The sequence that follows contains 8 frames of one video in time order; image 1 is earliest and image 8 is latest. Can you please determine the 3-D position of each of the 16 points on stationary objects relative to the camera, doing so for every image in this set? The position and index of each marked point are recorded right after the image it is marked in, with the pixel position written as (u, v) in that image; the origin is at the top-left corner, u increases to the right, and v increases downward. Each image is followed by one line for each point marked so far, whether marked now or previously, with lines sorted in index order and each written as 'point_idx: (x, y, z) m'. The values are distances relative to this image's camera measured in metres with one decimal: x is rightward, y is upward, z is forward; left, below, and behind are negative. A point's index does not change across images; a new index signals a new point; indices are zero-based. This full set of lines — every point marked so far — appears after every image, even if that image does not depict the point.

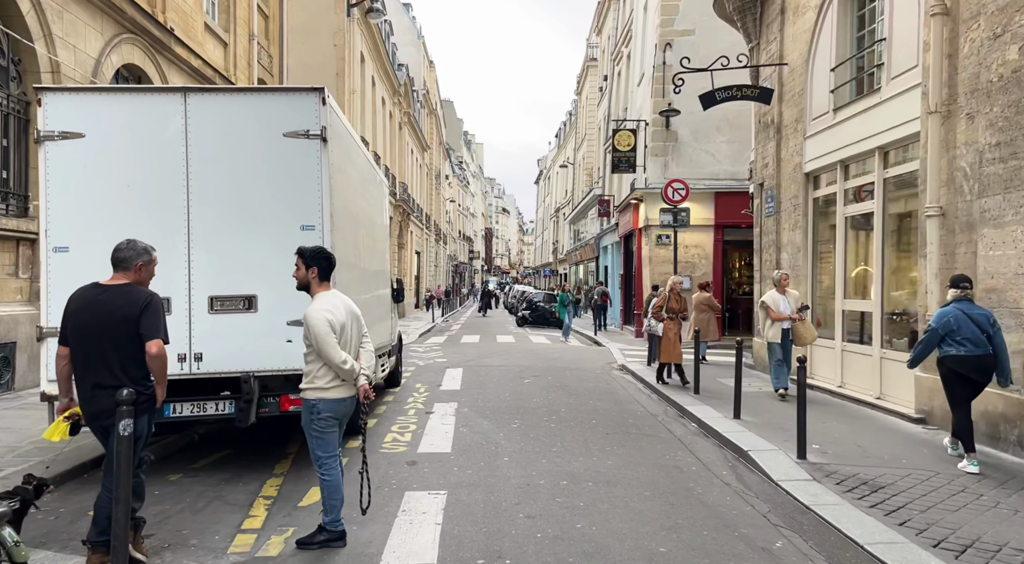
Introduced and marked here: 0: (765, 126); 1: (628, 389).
0: (+4.4, +2.7, +11.6) m
1: (+1.9, -1.7, +10.7) m
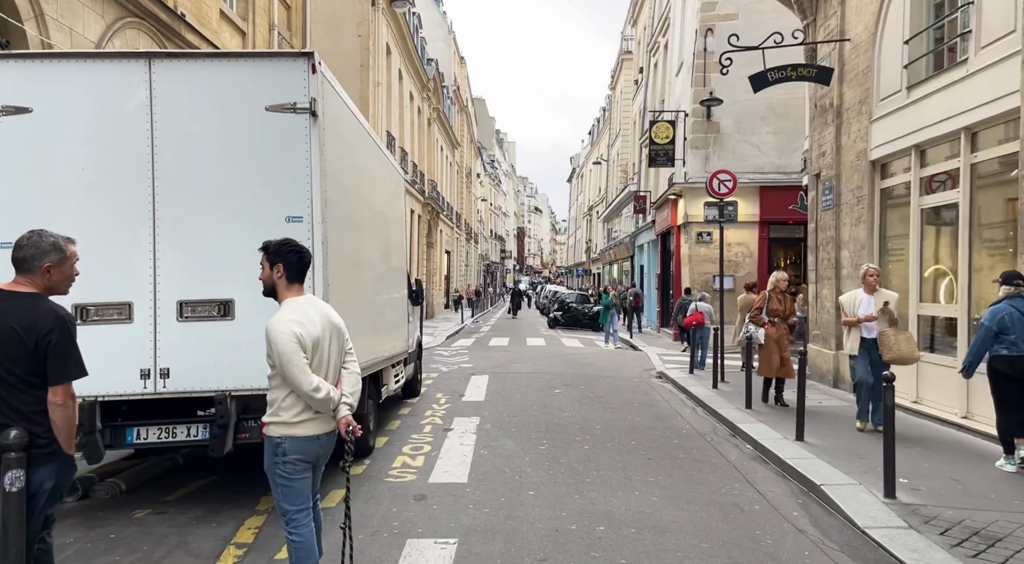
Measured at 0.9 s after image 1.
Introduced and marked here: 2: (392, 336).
0: (+4.9, +2.7, +10.5) m
1: (+2.3, -1.7, +9.7) m
2: (-1.3, -0.6, +7.4) m
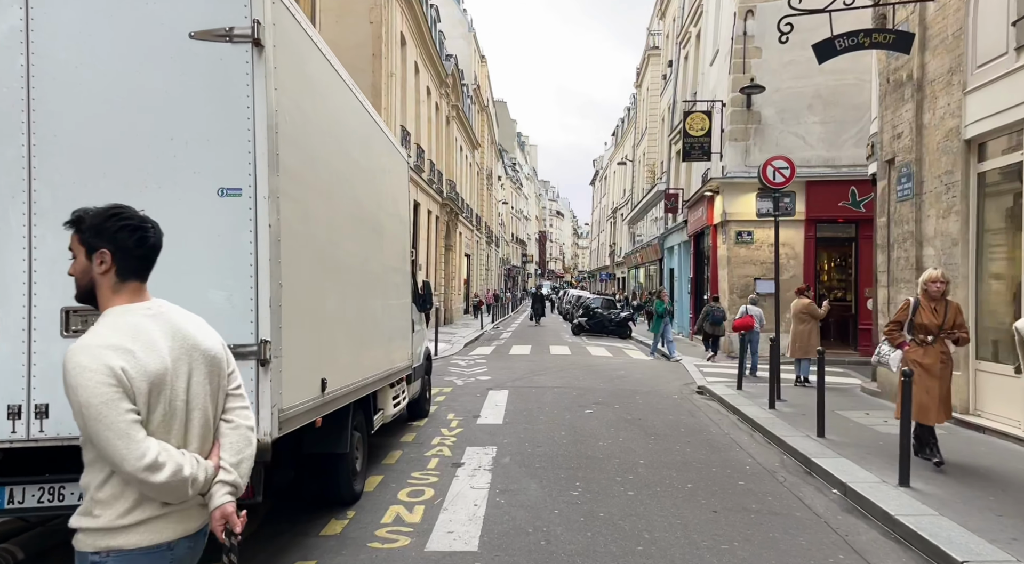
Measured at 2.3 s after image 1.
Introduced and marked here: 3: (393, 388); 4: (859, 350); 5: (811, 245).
0: (+5.2, +2.7, +9.0) m
1: (+2.6, -1.8, +8.2) m
2: (-1.1, -0.7, +6.1) m
3: (-1.1, -1.0, +6.3) m
4: (+8.1, -1.6, +15.7) m
5: (+7.2, +0.9, +16.0) m
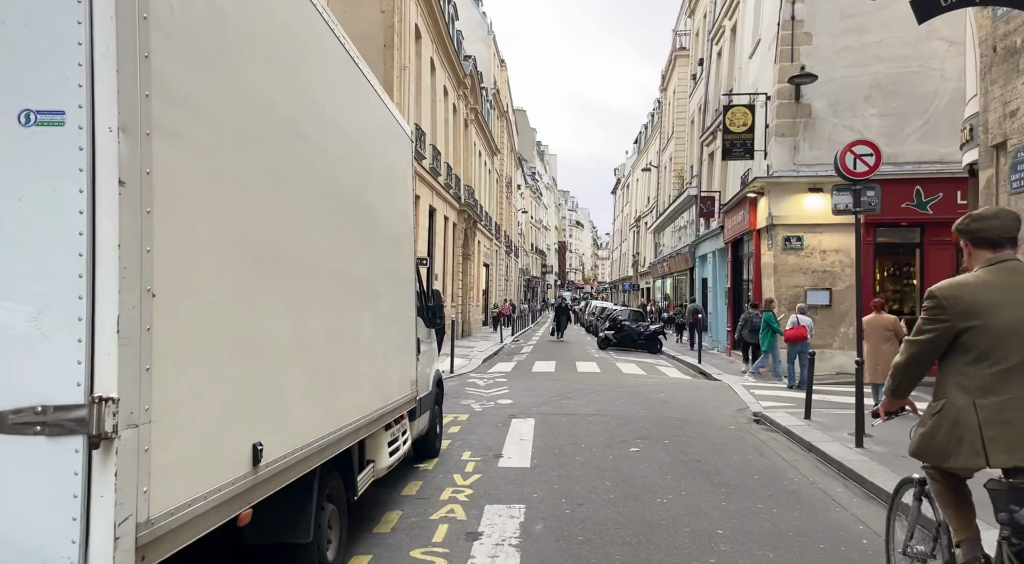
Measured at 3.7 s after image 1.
0: (+5.5, +2.6, +7.4) m
1: (+2.9, -1.9, +6.6) m
2: (-0.9, -0.7, +4.6) m
3: (-0.9, -1.1, +4.9) m
4: (+8.6, -1.8, +13.9) m
5: (+7.7, +0.7, +14.4) m
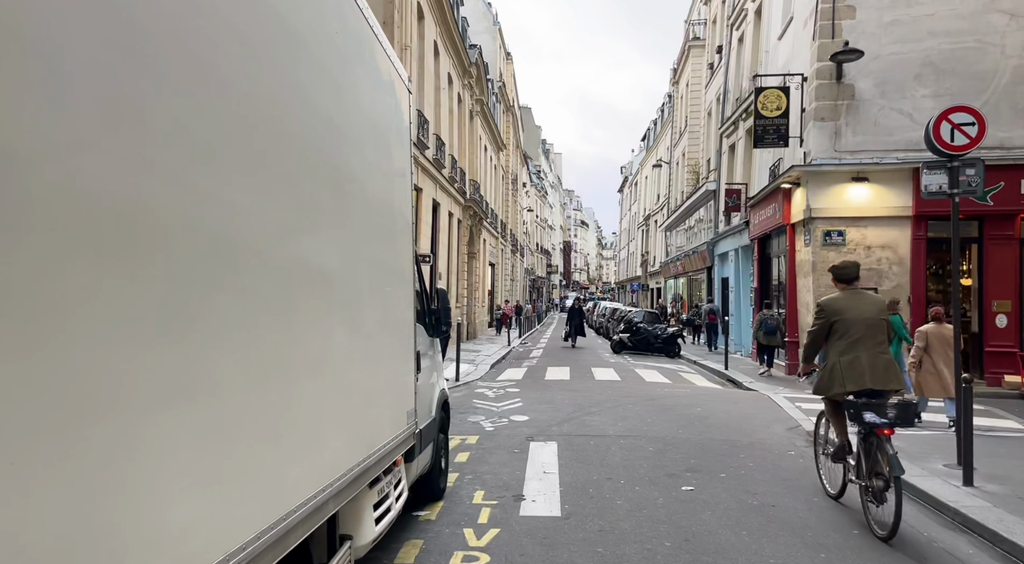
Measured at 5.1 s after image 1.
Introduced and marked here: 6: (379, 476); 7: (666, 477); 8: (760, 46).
0: (+5.7, +2.6, +6.0) m
1: (+3.1, -1.8, +5.3) m
2: (-0.7, -0.7, +3.3) m
3: (-0.7, -1.1, +3.5) m
4: (+8.9, -1.8, +12.5) m
5: (+7.9, +0.7, +12.9) m
6: (-0.7, -1.0, +3.5) m
7: (+1.4, -1.8, +6.1) m
8: (+7.3, +6.9, +19.6) m
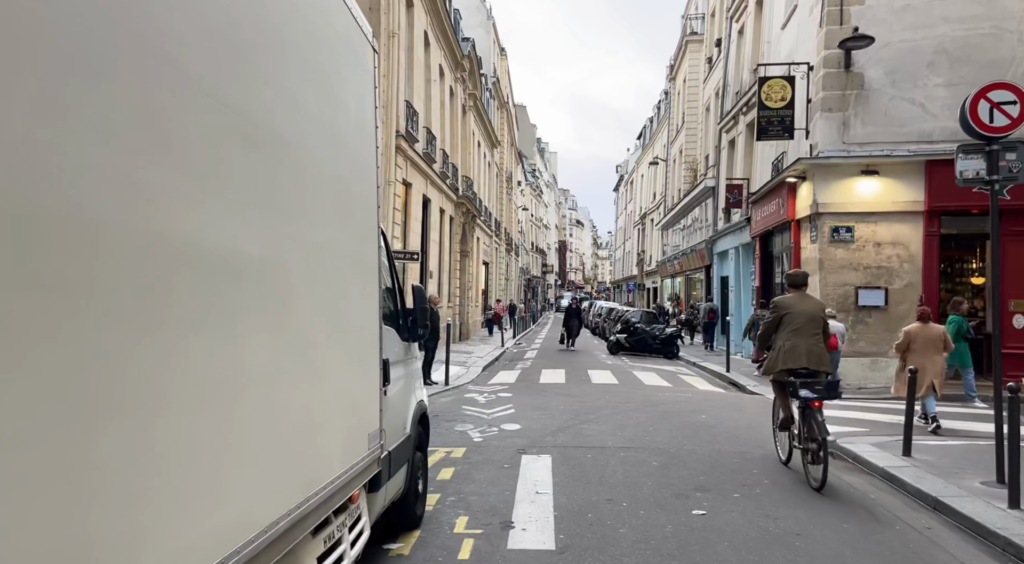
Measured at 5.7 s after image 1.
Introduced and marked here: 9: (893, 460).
0: (+5.6, +2.6, +5.4) m
1: (+3.0, -1.8, +4.6) m
2: (-0.8, -0.7, +2.6) m
3: (-0.8, -1.0, +2.8) m
4: (+8.7, -1.8, +11.9) m
5: (+7.8, +0.7, +12.3) m
6: (-0.8, -1.0, +2.8) m
7: (+1.3, -1.7, +5.4) m
8: (+7.1, +7.0, +19.0) m
9: (+3.8, -1.8, +6.7) m
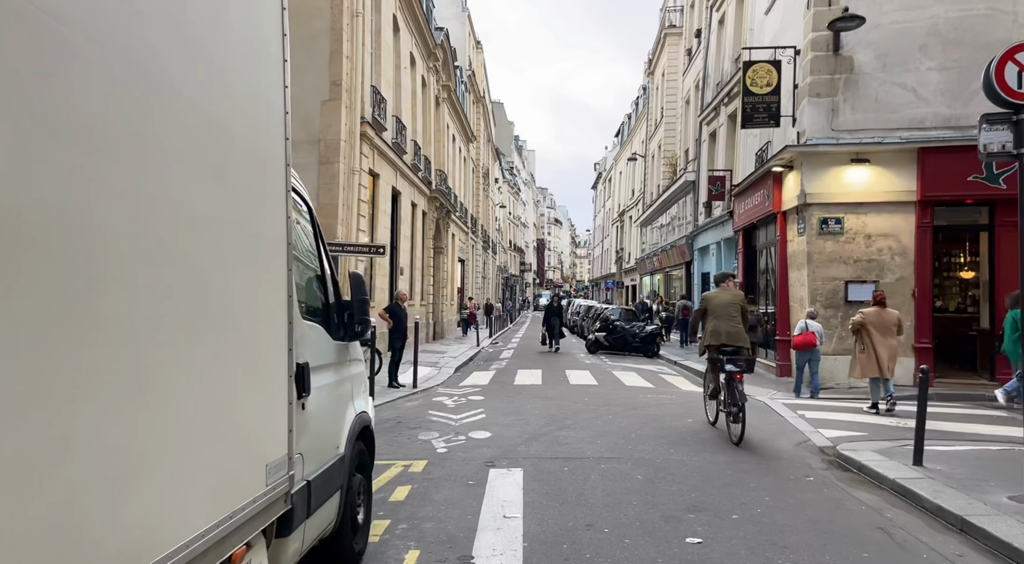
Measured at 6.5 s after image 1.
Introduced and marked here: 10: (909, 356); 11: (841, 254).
0: (+5.3, +2.7, +4.8) m
1: (+2.7, -1.7, +3.9) m
2: (-0.9, -0.6, +1.7) m
3: (-1.0, -1.0, +2.0) m
4: (+8.3, -1.7, +11.3) m
5: (+7.3, +0.8, +11.7) m
6: (-1.0, -0.9, +1.9) m
7: (+1.1, -1.7, +4.6) m
8: (+6.4, +7.1, +18.4) m
9: (+3.5, -1.7, +6.0) m
10: (+7.1, -1.3, +11.8) m
11: (+6.0, +0.5, +12.2) m
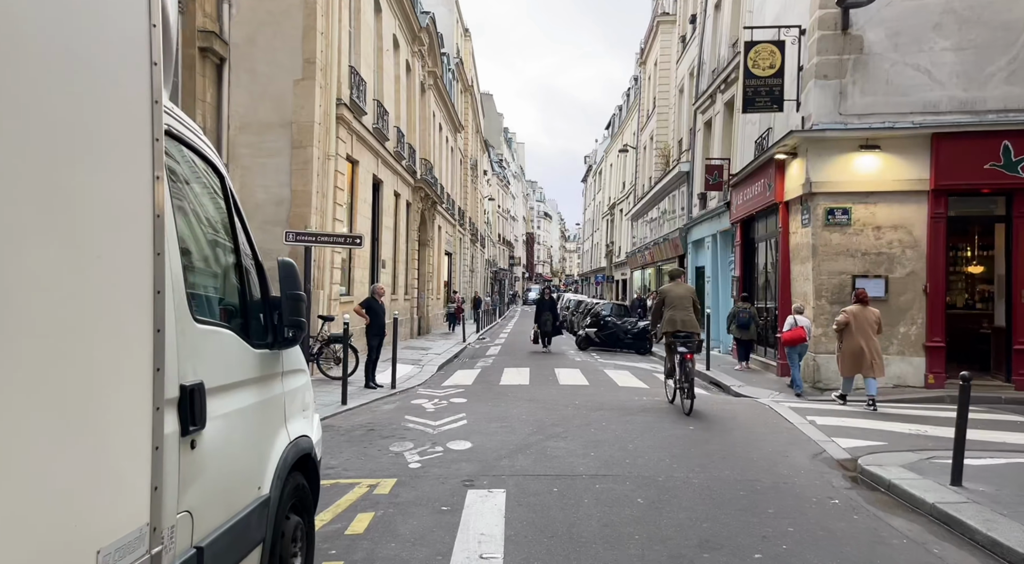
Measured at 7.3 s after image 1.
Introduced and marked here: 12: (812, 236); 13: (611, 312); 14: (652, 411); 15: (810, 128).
0: (+5.2, +2.7, +4.0) m
1: (+2.6, -1.7, +3.1) m
2: (-1.0, -0.6, +0.9) m
3: (-1.0, -0.9, +1.1) m
4: (+8.0, -1.6, +10.7) m
5: (+7.1, +0.9, +11.0) m
6: (-1.0, -0.9, +1.1) m
7: (+0.9, -1.6, +3.8) m
8: (+6.1, +7.2, +17.6) m
9: (+3.4, -1.7, +5.2) m
10: (+6.8, -1.2, +11.1) m
11: (+5.8, +0.6, +11.4) m
12: (+5.2, +0.8, +11.6) m
13: (+2.9, -0.9, +19.3) m
14: (+1.9, -1.7, +8.8) m
15: (+5.2, +2.7, +11.5) m
